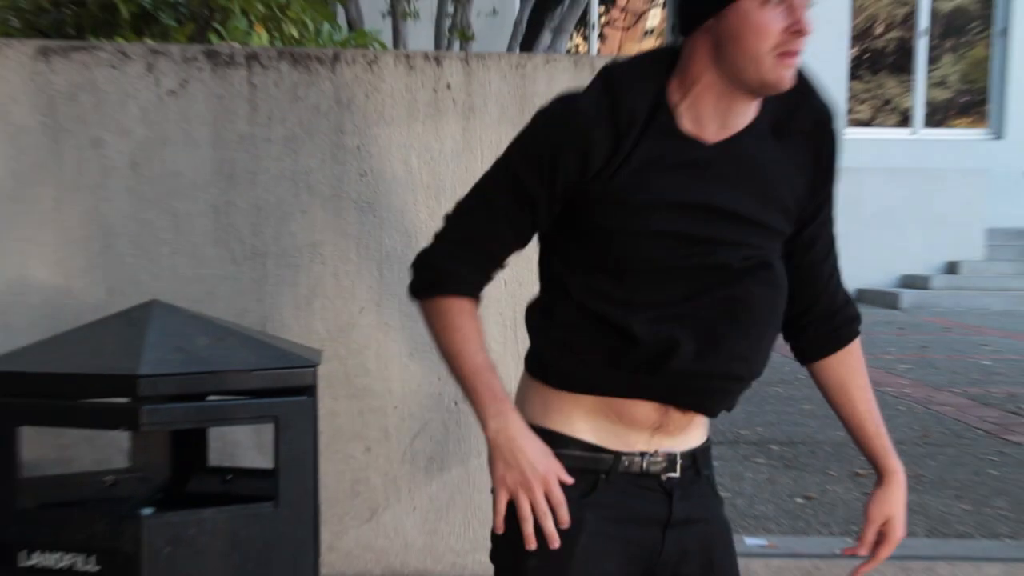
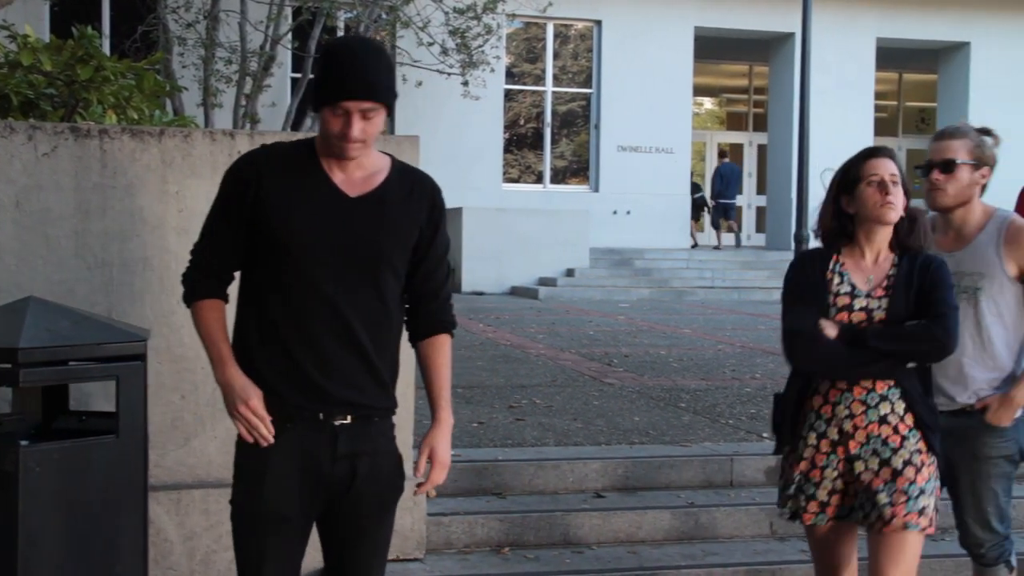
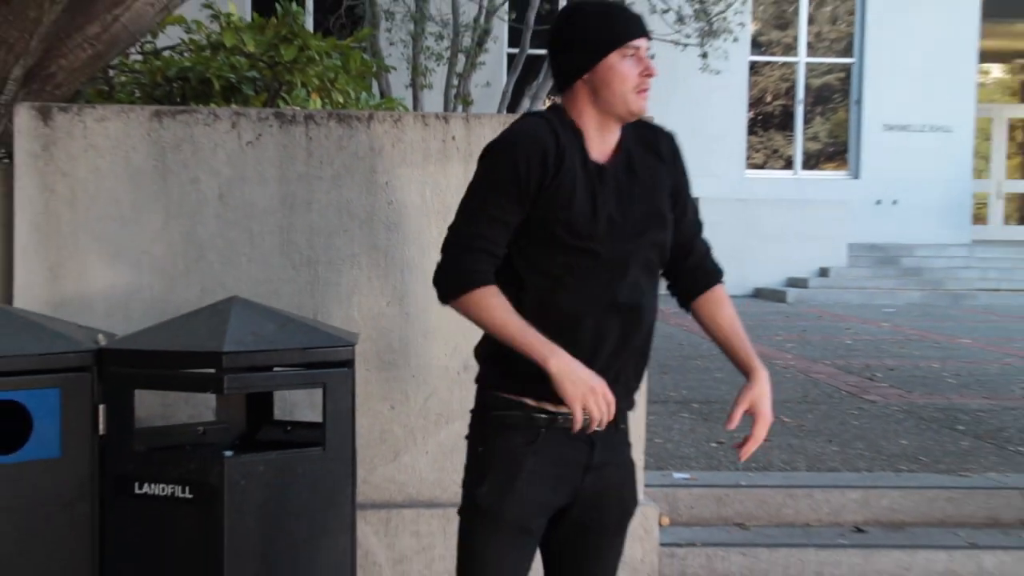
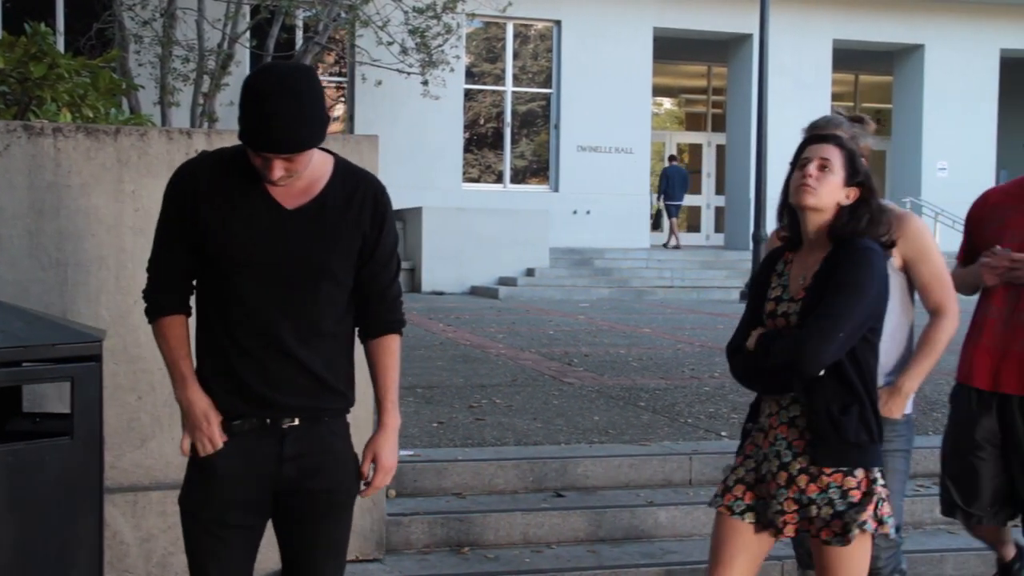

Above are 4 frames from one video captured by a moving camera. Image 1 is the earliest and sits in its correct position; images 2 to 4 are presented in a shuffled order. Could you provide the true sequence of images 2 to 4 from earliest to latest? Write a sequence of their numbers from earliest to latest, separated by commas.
3, 2, 4
